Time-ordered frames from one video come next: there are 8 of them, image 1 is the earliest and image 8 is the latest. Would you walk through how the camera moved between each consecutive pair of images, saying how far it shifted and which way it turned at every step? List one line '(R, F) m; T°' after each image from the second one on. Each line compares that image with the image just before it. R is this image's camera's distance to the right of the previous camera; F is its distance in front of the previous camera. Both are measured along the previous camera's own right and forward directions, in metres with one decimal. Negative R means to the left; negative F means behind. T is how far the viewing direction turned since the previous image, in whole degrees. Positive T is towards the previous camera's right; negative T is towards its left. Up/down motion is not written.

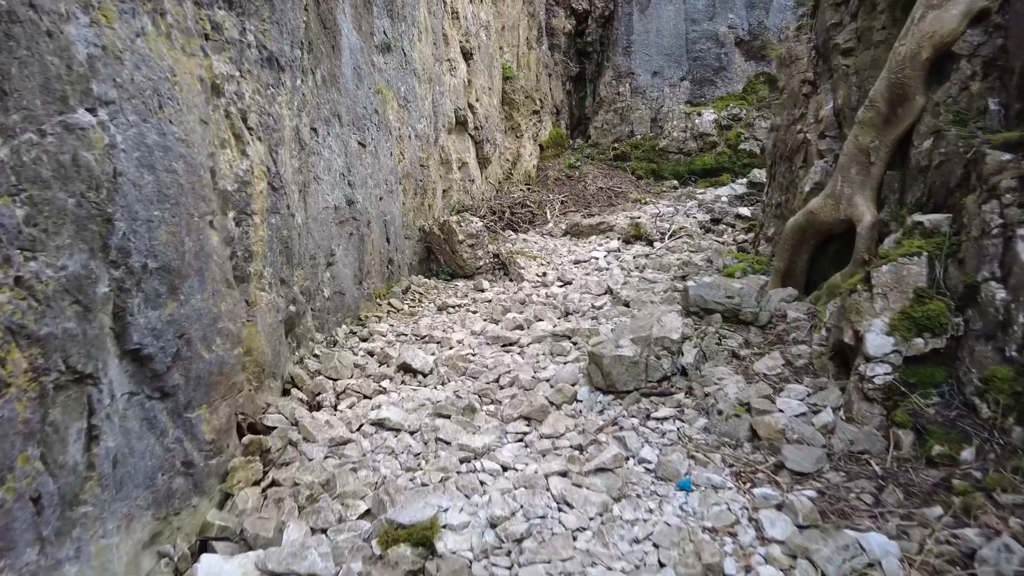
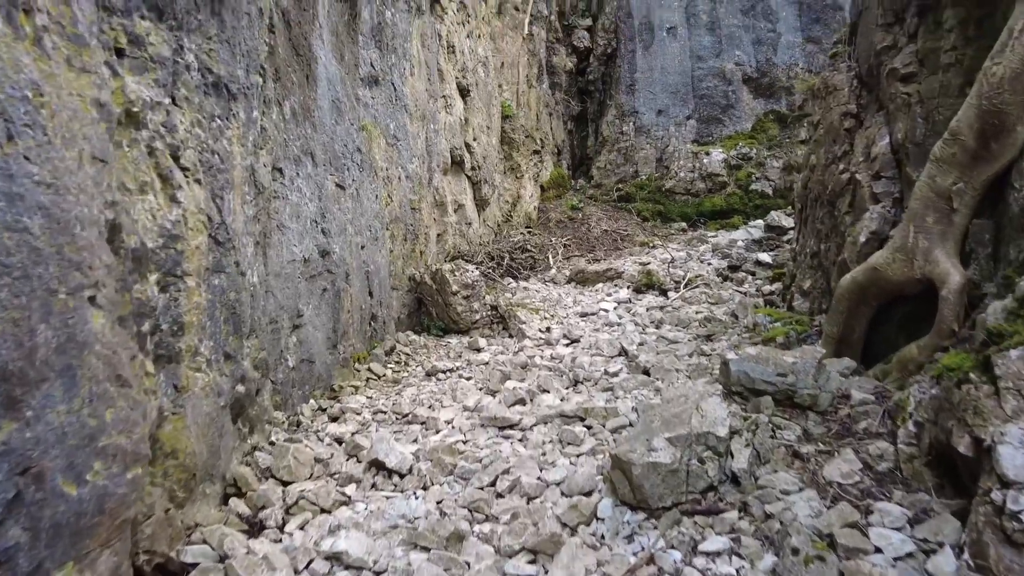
(0.0, +0.6) m; 0°
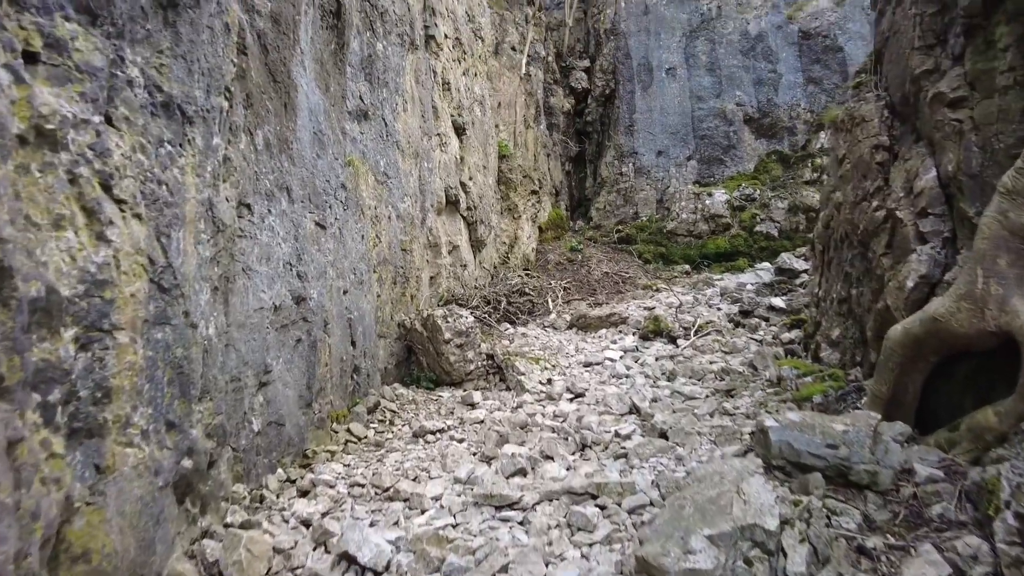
(0.0, +0.4) m; 0°
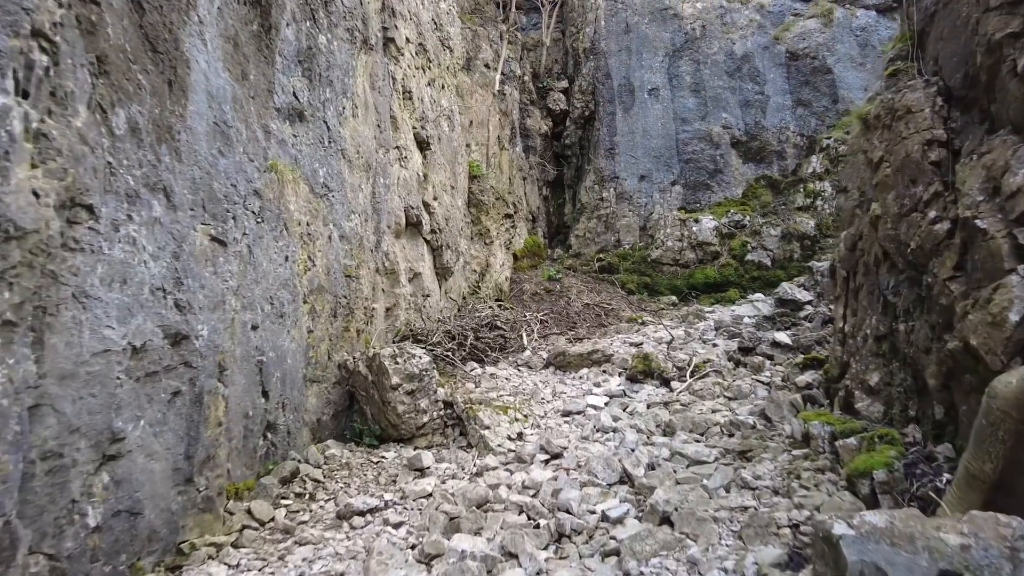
(+0.1, +0.9) m; +2°
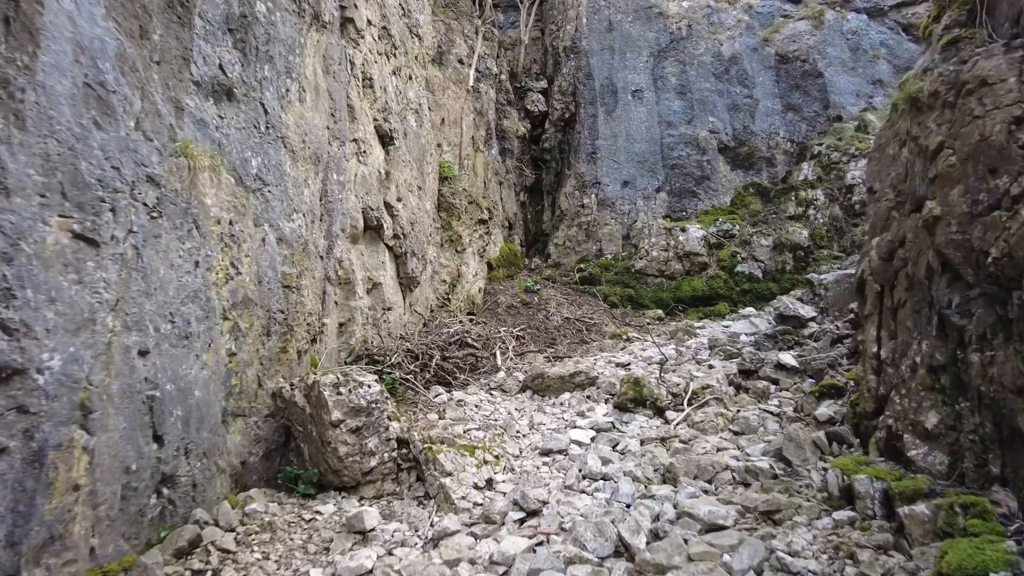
(0.0, +0.7) m; +2°
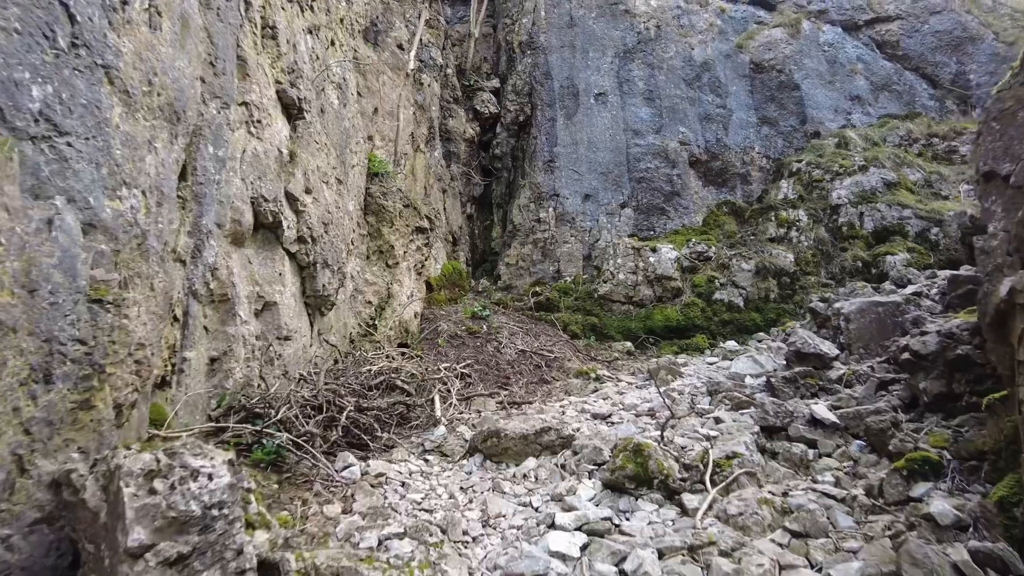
(0.0, +1.4) m; +5°
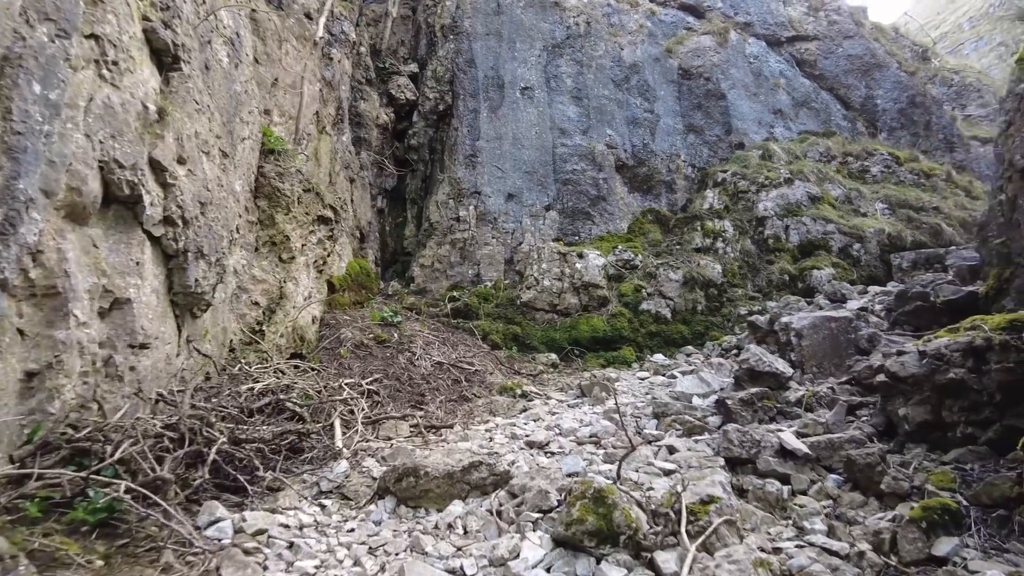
(-0.1, +0.7) m; +8°
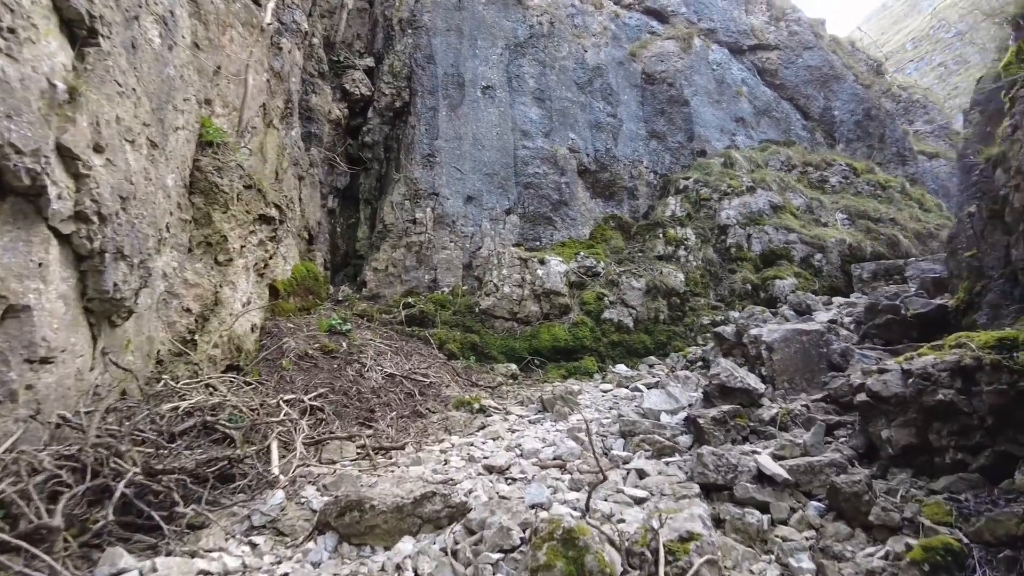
(0.0, +0.3) m; +4°
